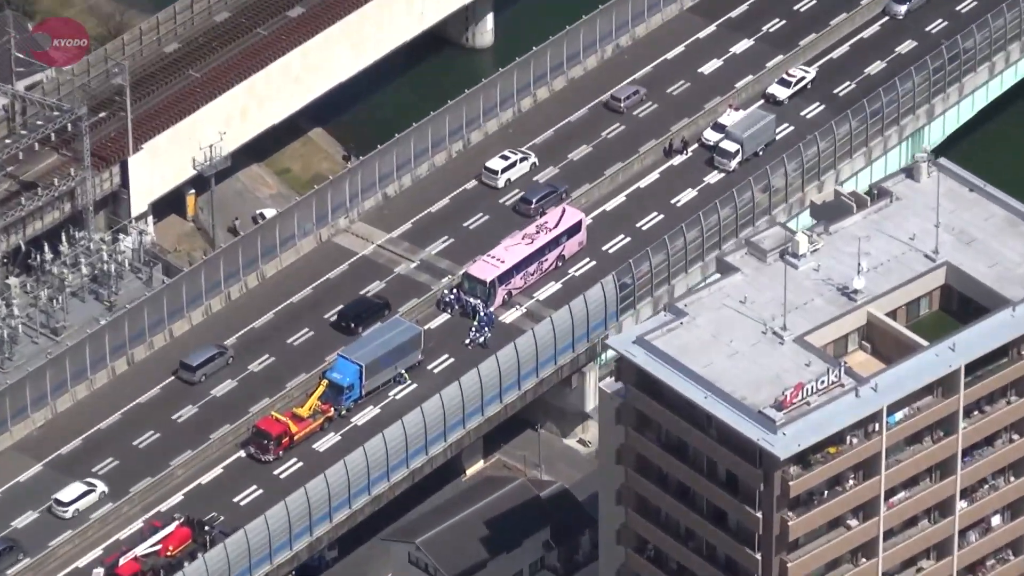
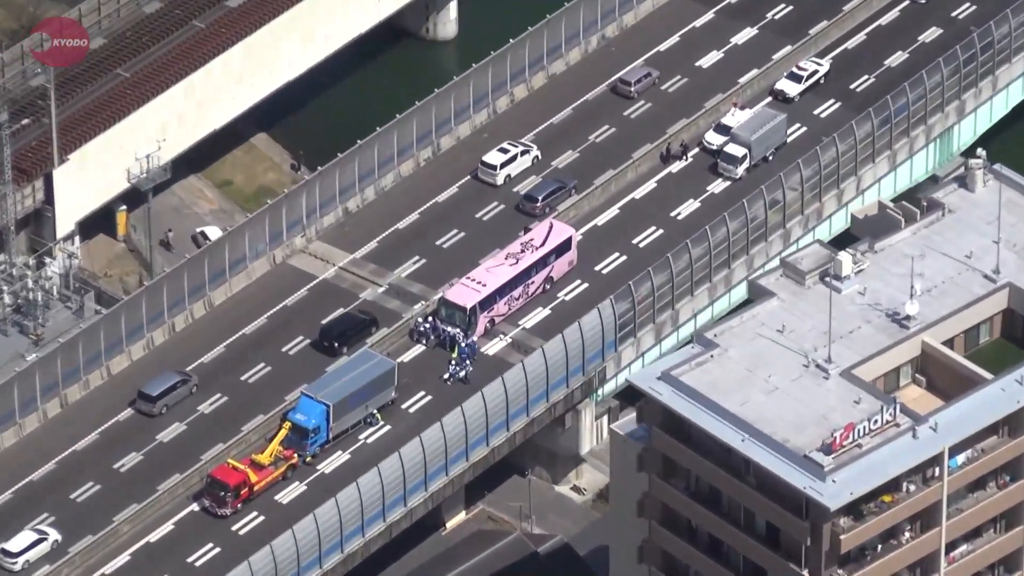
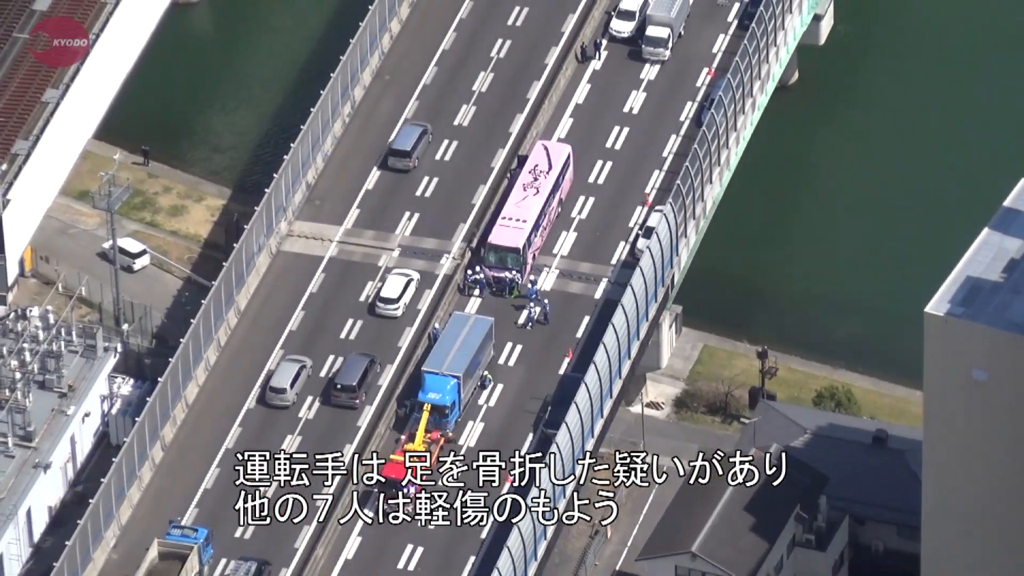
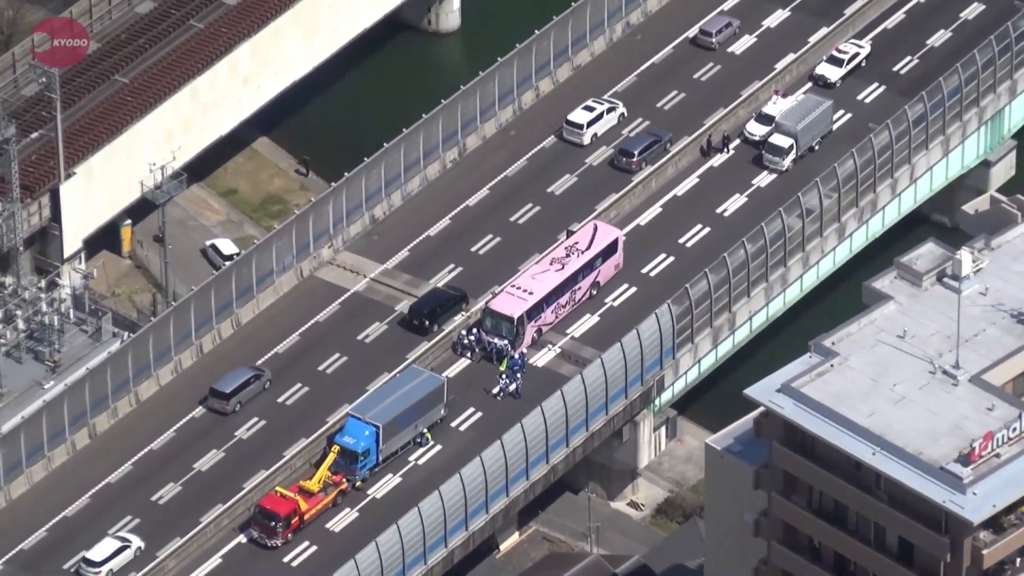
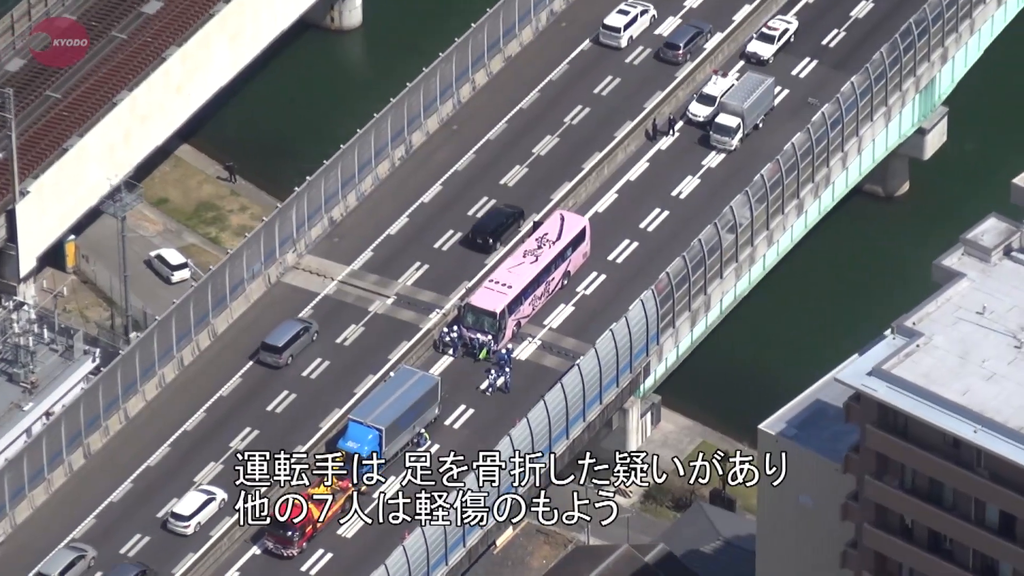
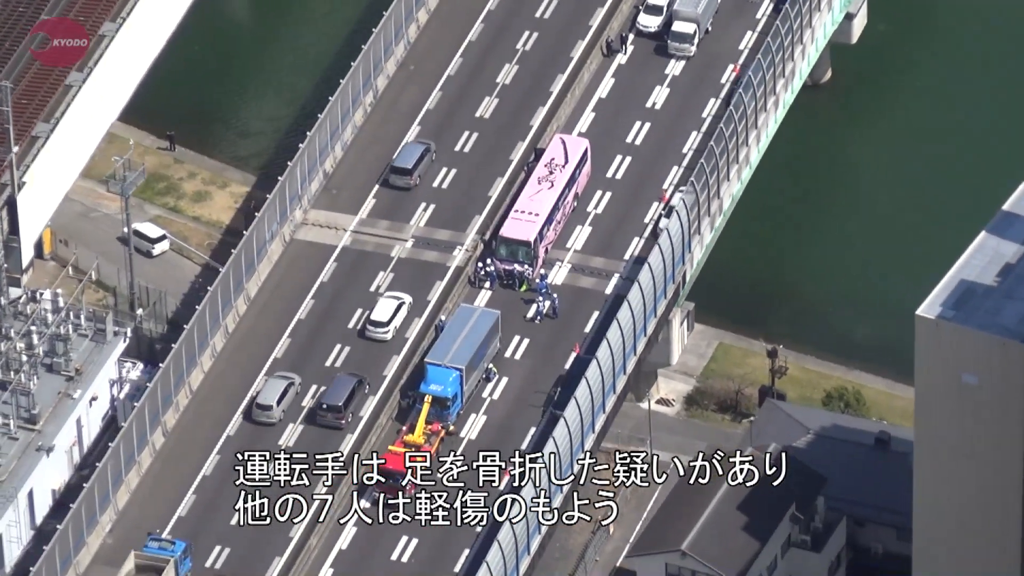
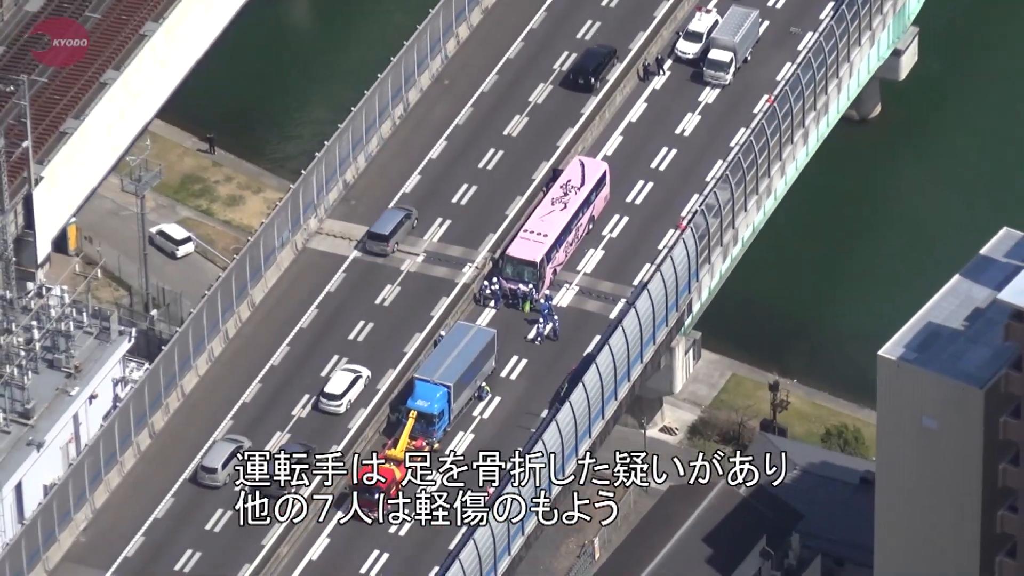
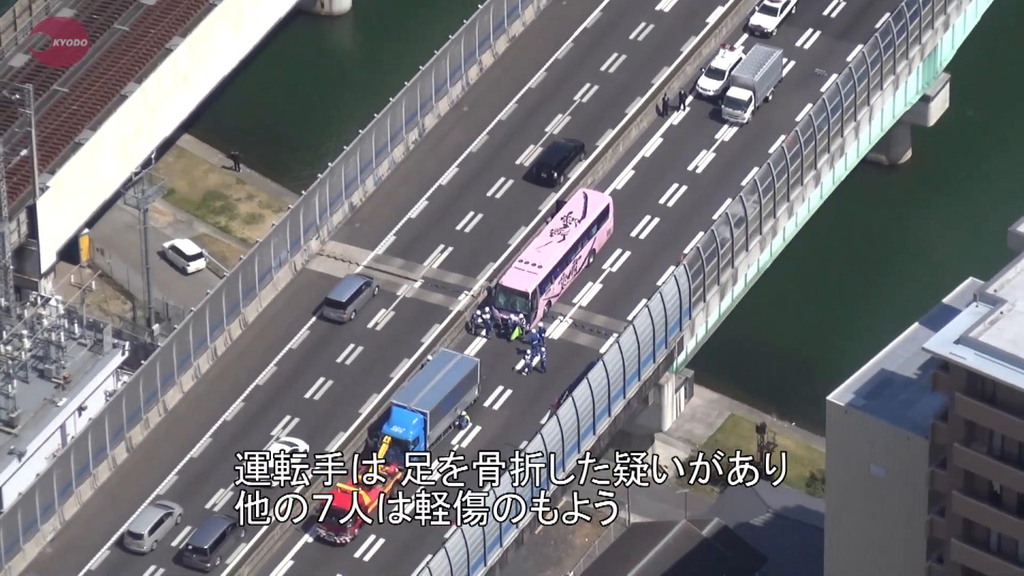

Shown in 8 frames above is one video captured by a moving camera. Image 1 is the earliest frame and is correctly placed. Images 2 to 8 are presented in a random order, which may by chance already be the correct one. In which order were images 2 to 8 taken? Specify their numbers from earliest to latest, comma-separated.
2, 4, 5, 8, 7, 6, 3
